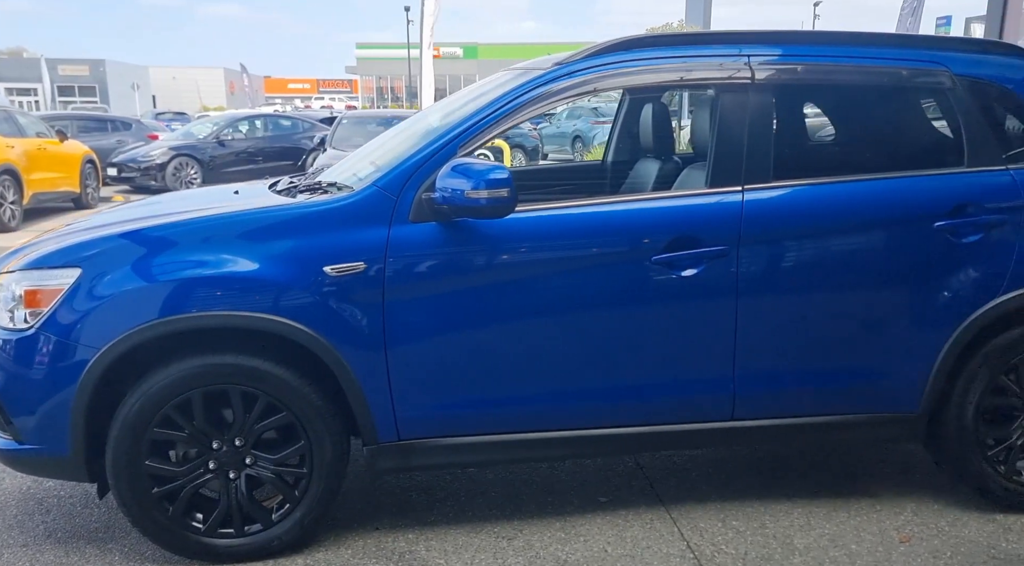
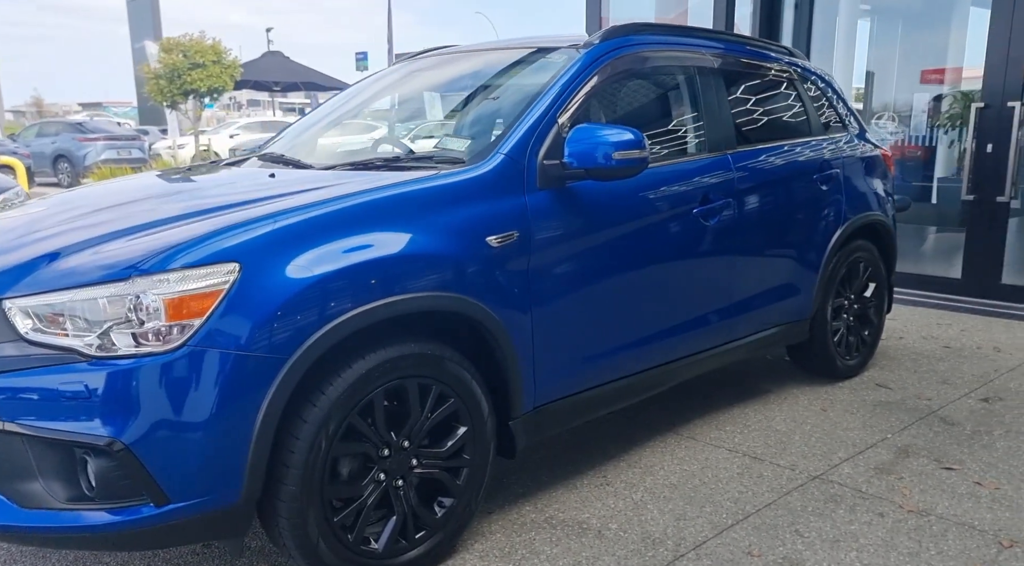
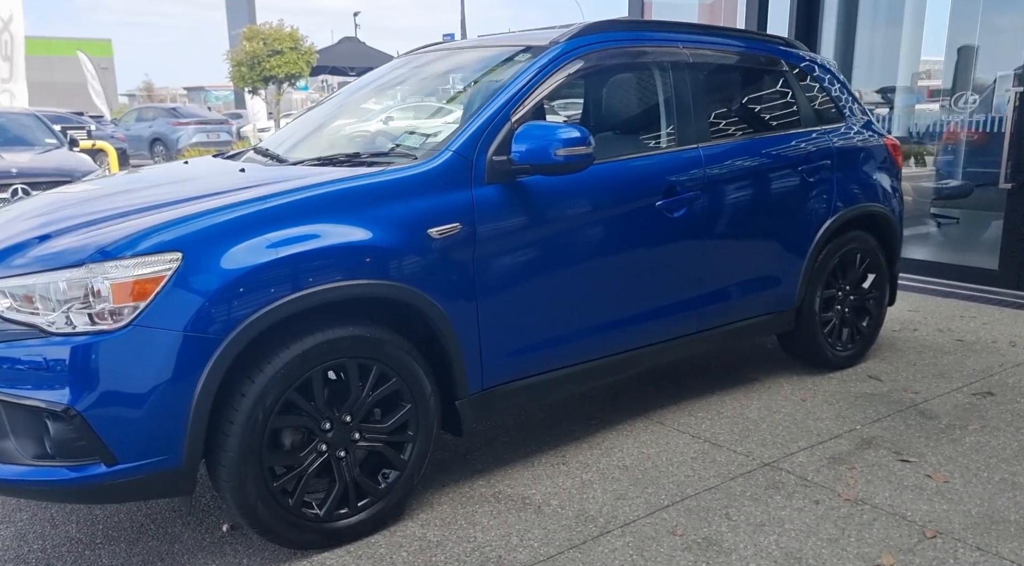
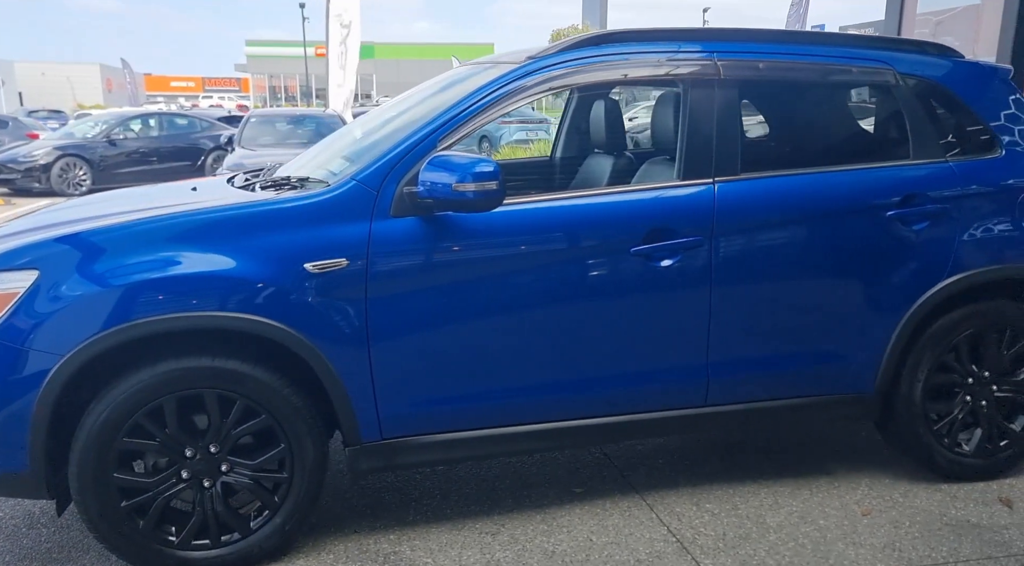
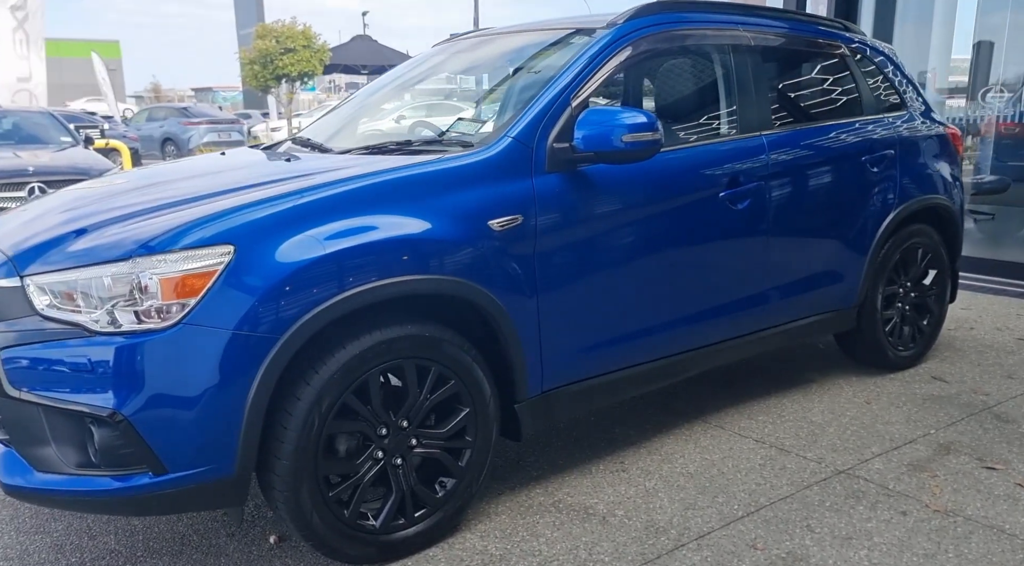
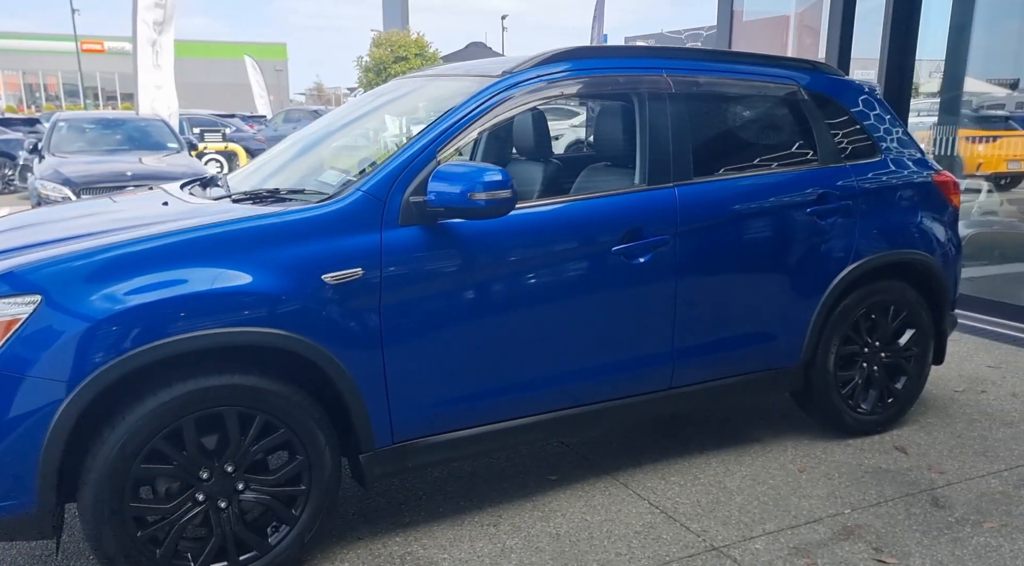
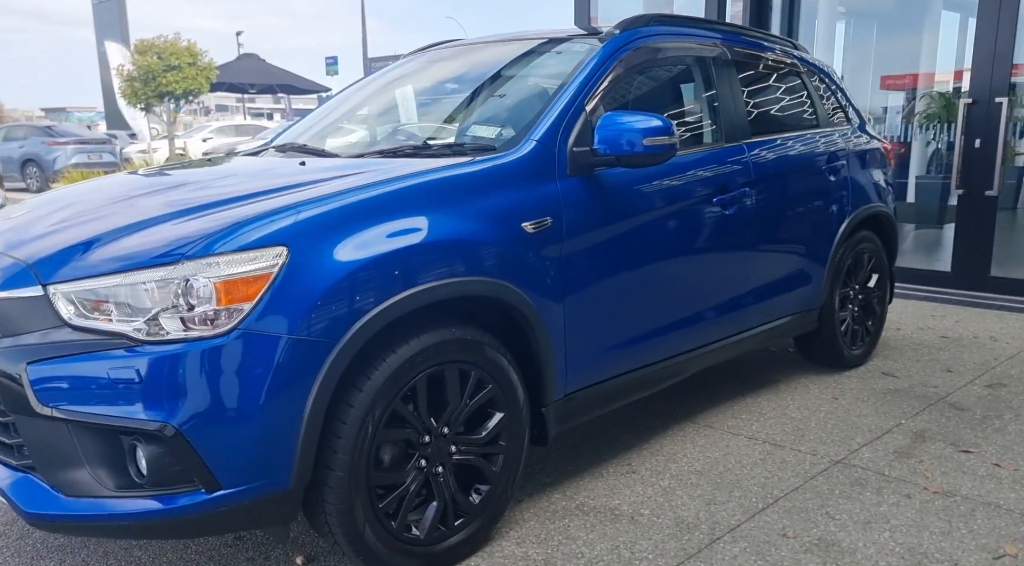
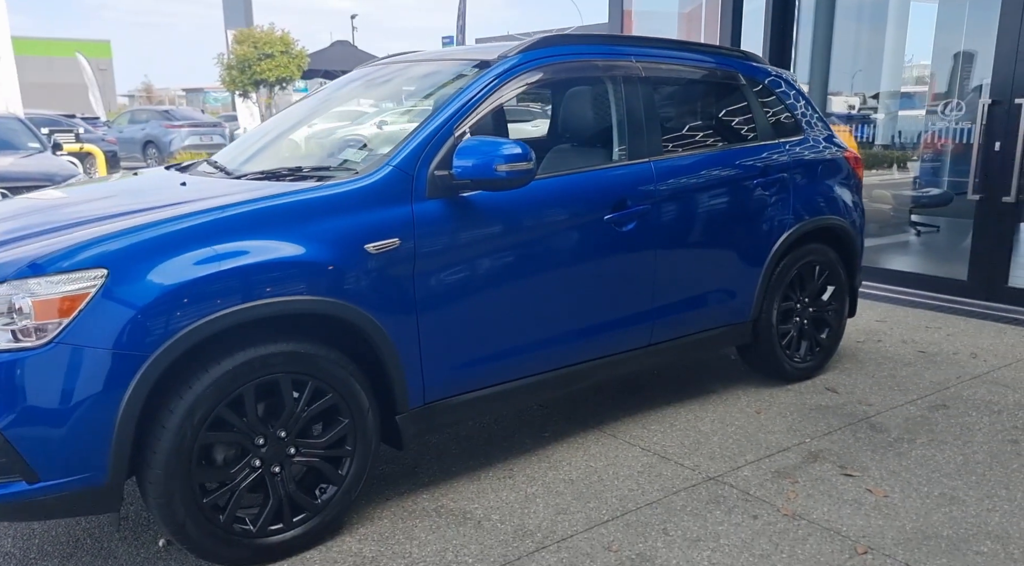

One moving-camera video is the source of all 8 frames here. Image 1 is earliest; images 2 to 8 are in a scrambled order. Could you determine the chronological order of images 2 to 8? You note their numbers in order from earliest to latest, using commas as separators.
4, 6, 8, 3, 5, 2, 7
